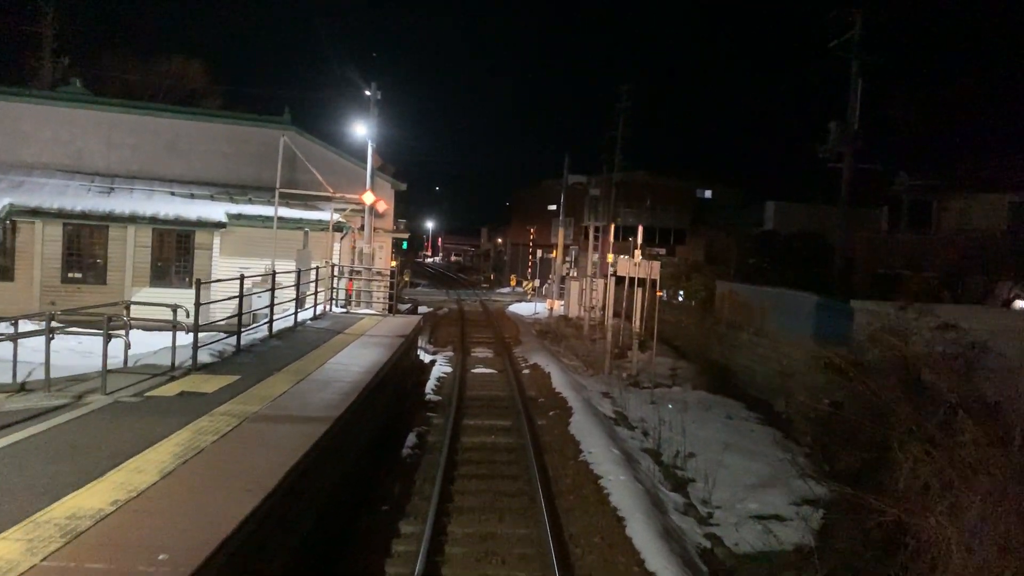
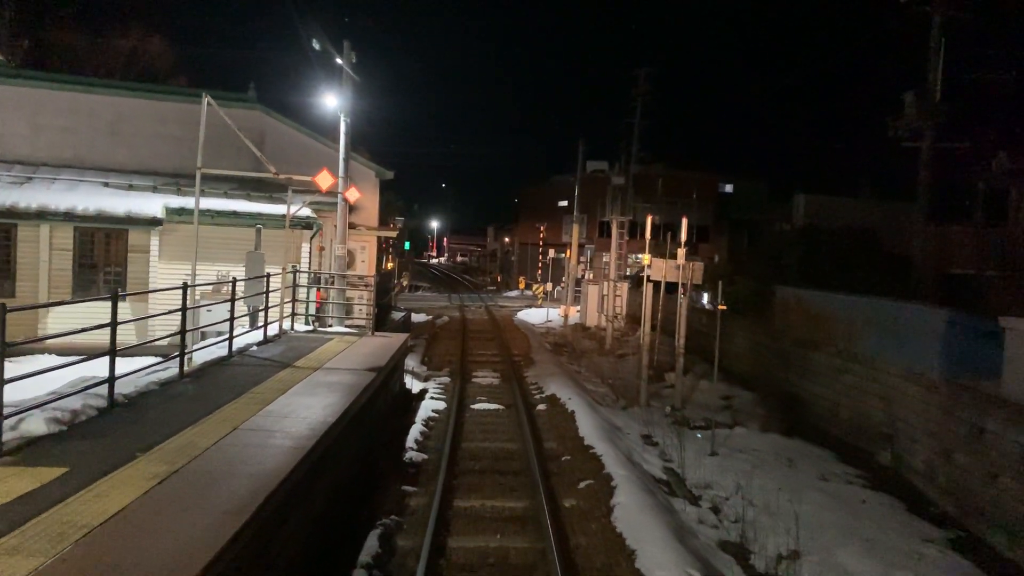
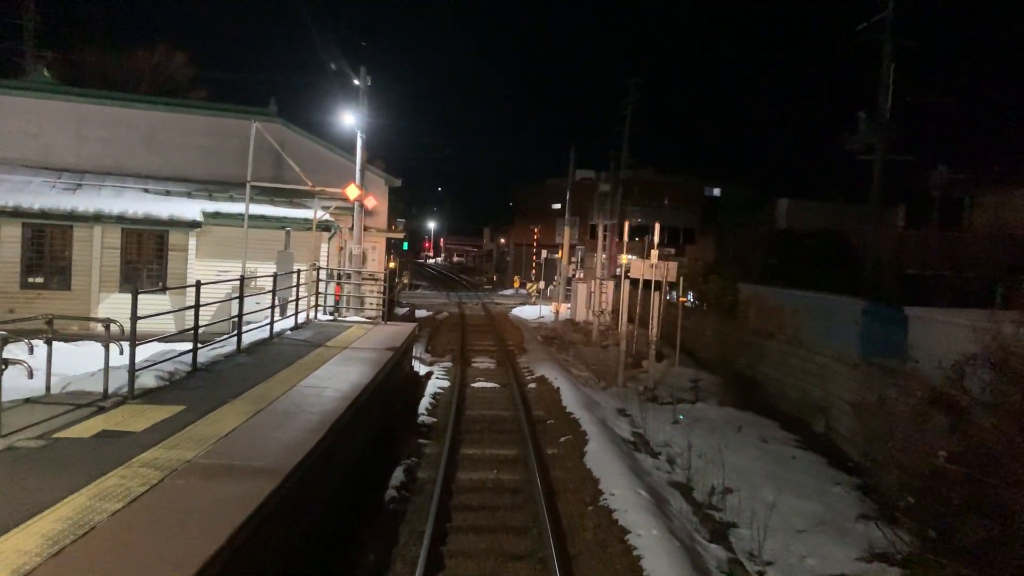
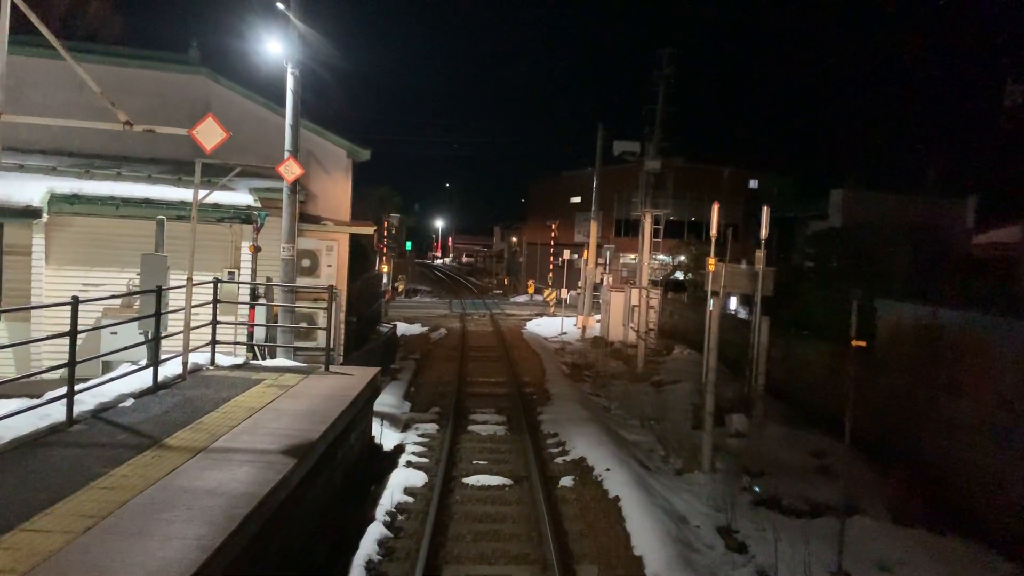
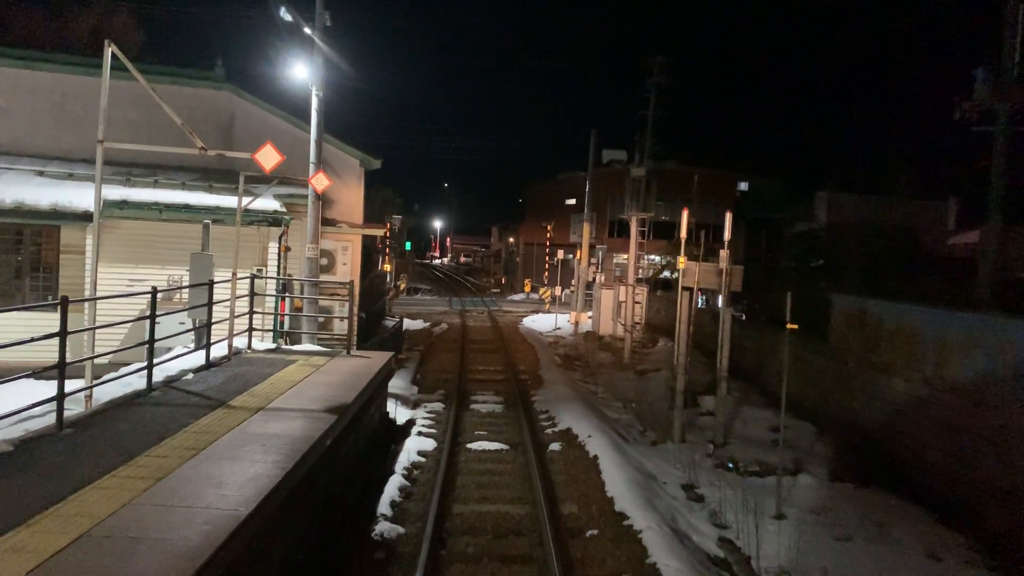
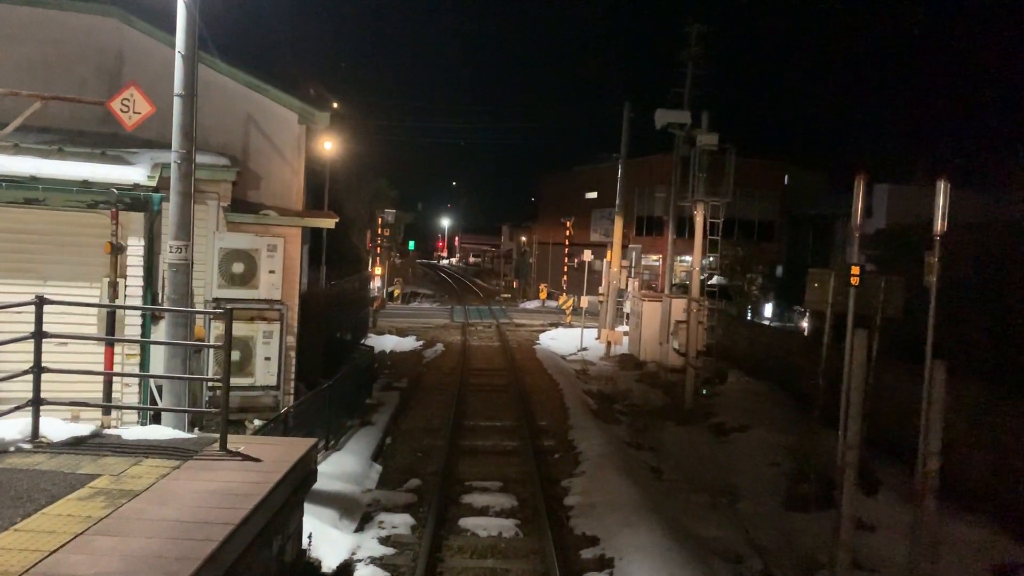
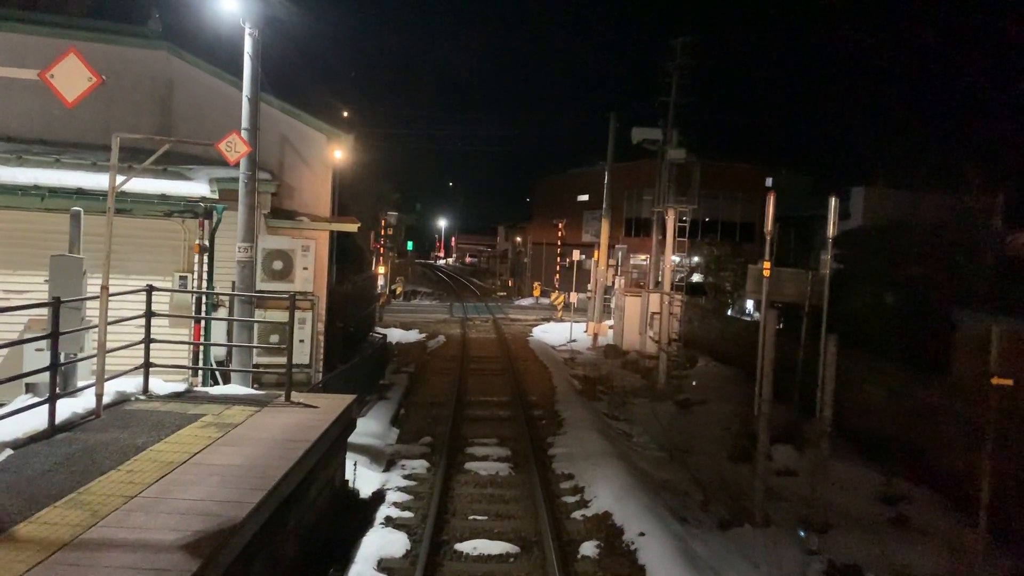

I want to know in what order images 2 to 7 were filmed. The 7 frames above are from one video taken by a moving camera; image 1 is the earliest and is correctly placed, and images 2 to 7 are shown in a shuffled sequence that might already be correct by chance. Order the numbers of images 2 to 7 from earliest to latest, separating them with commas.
3, 2, 5, 4, 7, 6
